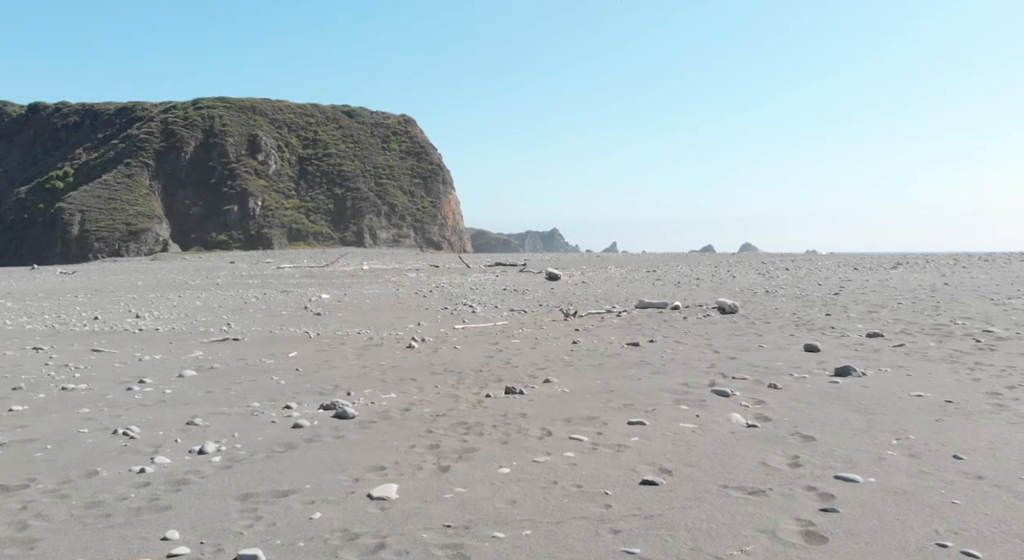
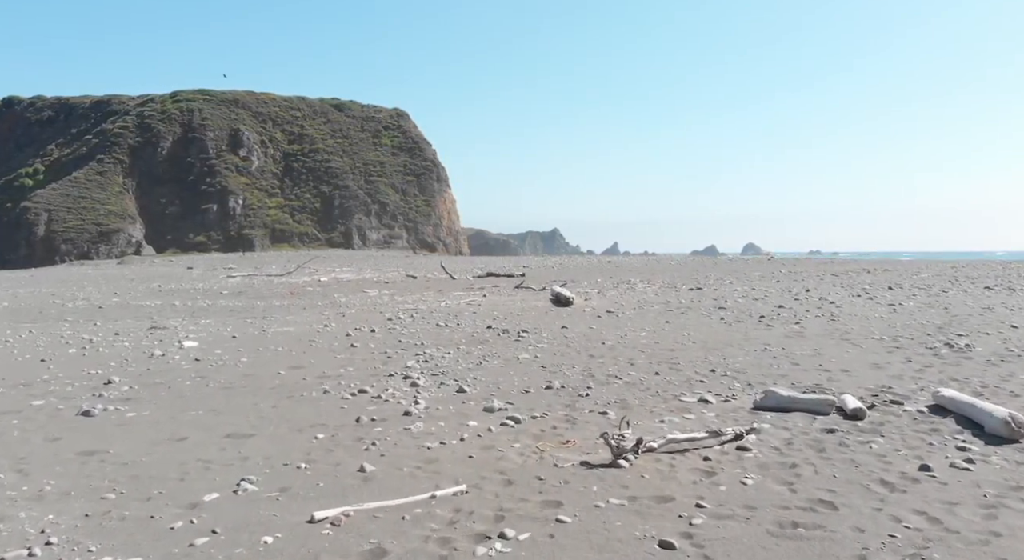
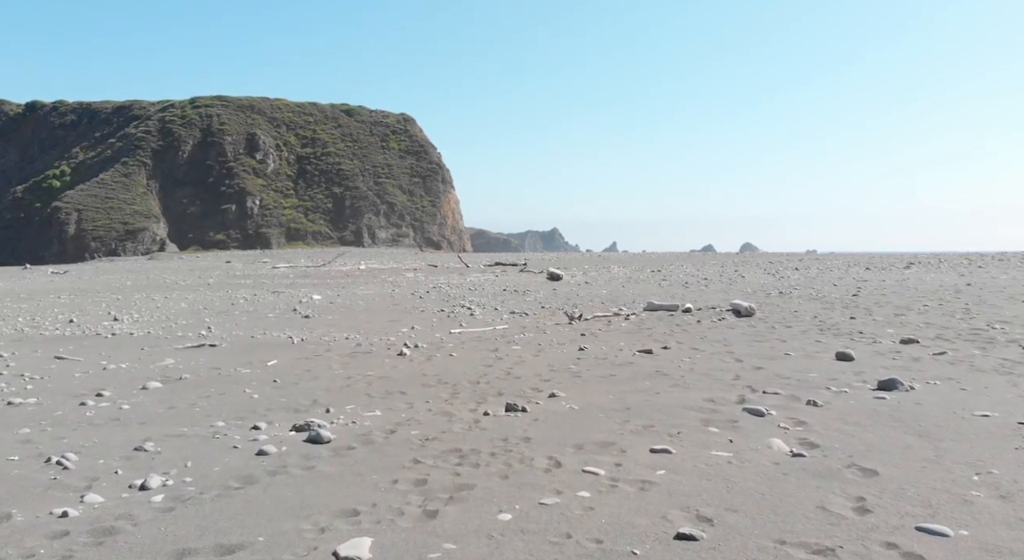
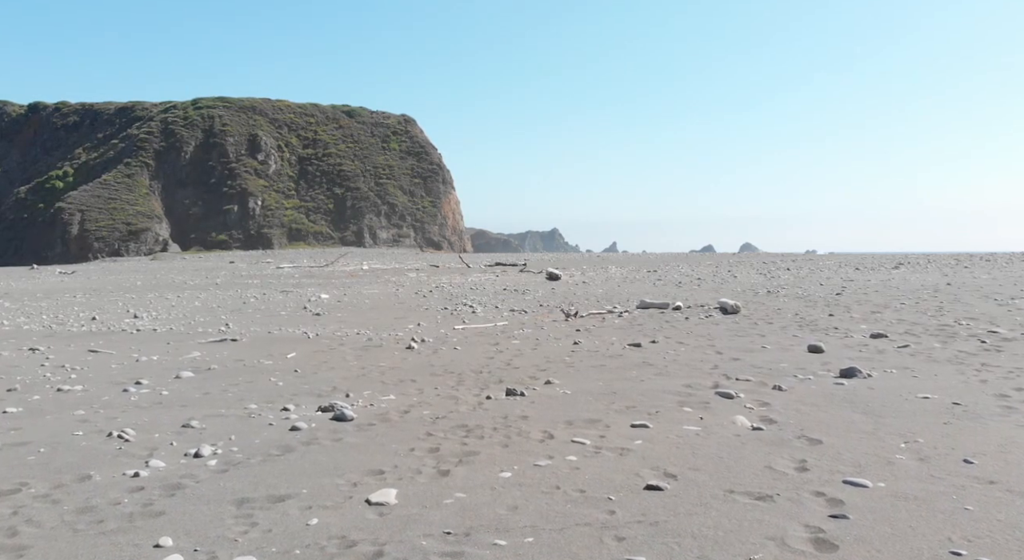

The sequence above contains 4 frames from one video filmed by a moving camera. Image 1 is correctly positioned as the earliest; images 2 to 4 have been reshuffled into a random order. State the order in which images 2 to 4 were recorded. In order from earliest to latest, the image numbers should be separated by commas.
4, 3, 2
